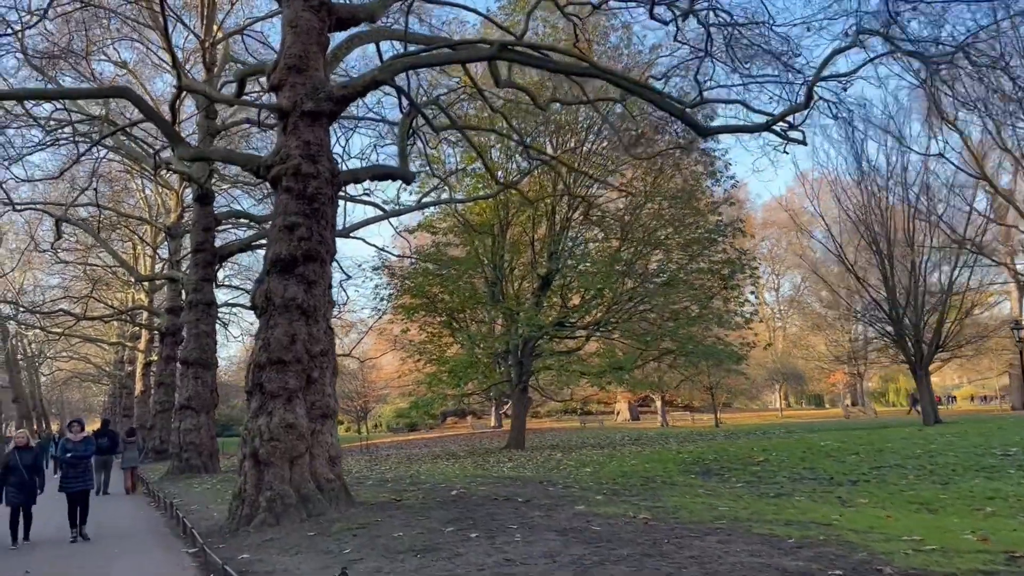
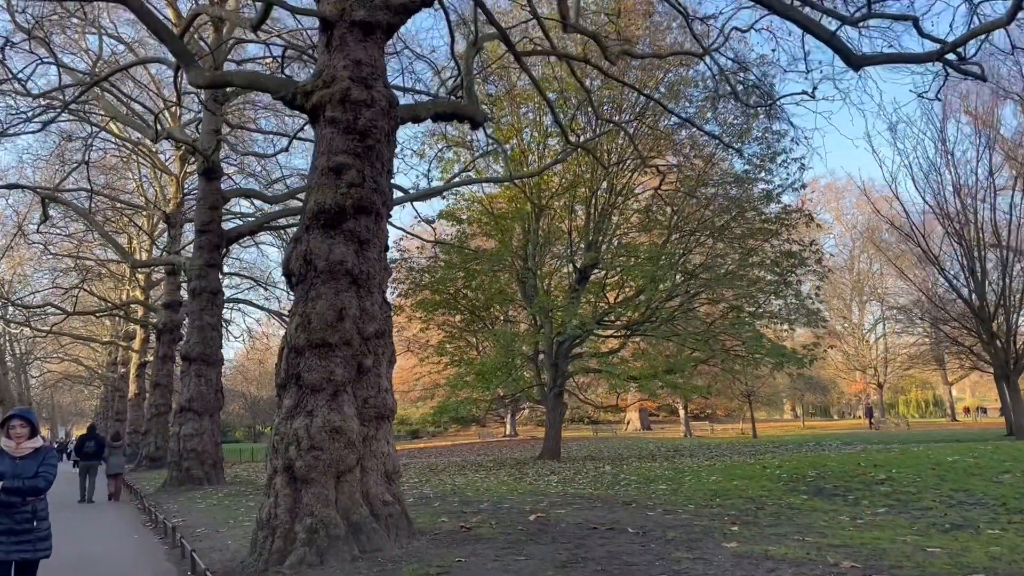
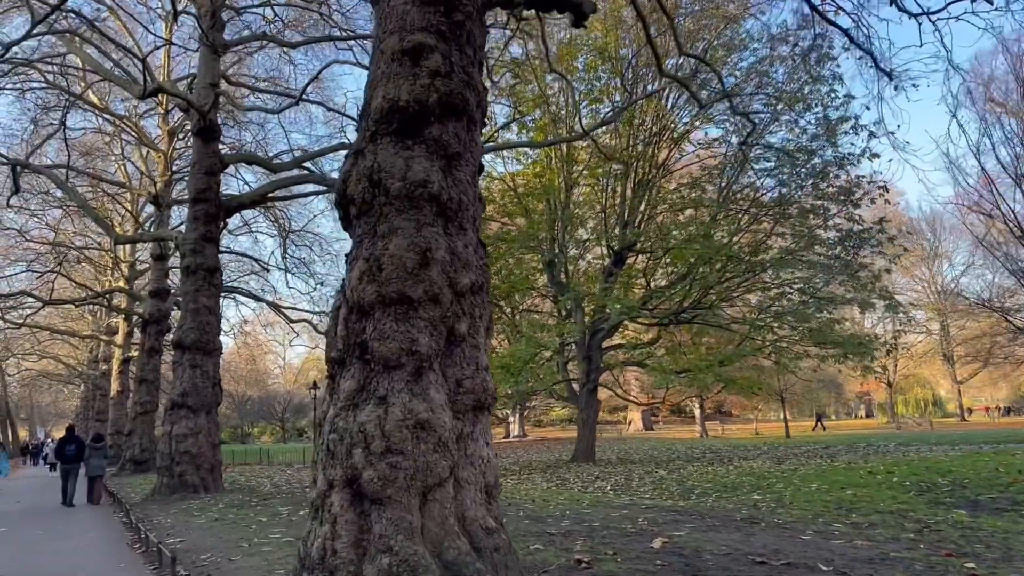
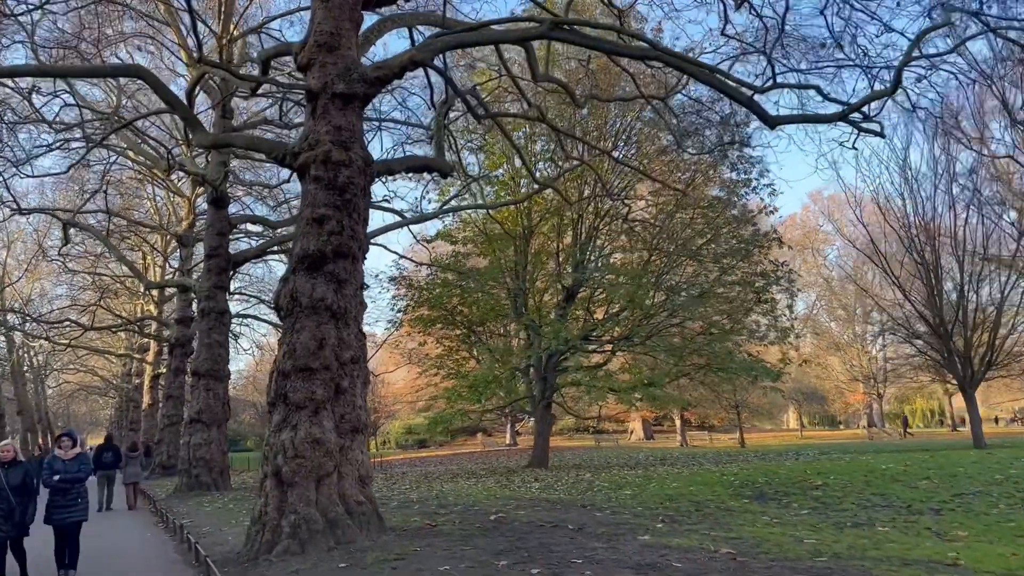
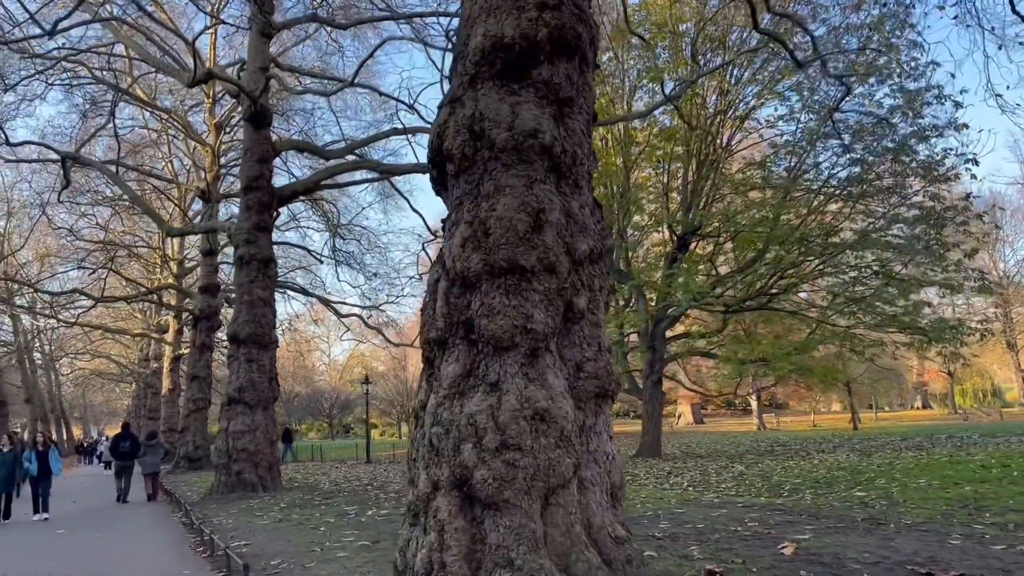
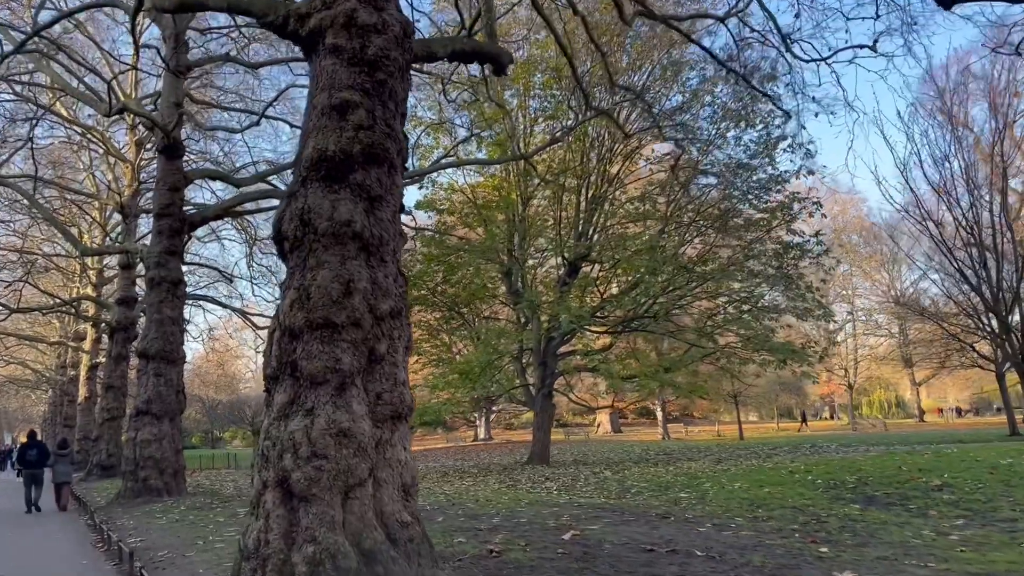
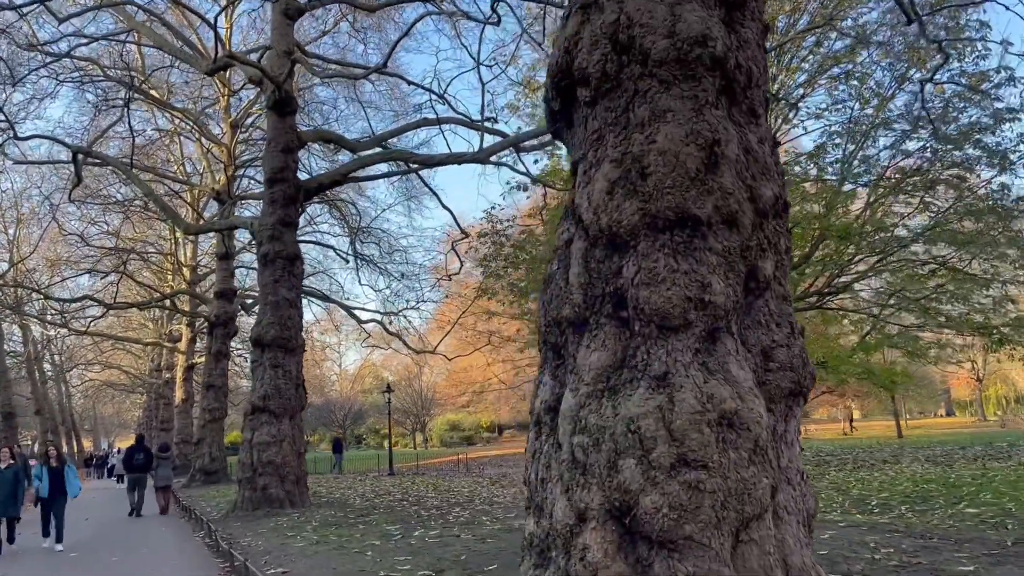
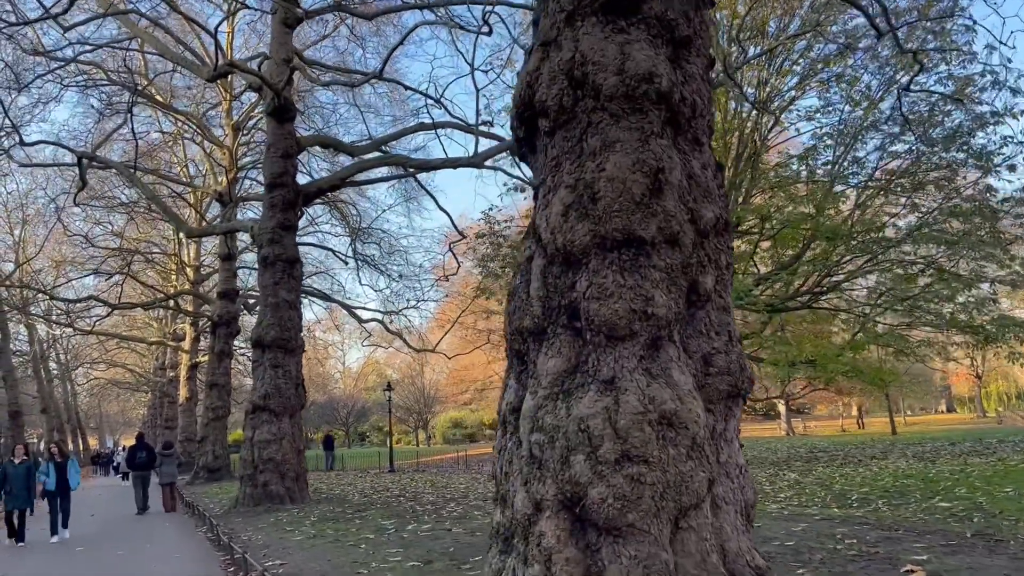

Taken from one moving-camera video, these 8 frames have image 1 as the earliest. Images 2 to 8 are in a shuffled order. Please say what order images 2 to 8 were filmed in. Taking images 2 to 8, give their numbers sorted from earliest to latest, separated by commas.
4, 2, 6, 3, 5, 8, 7
